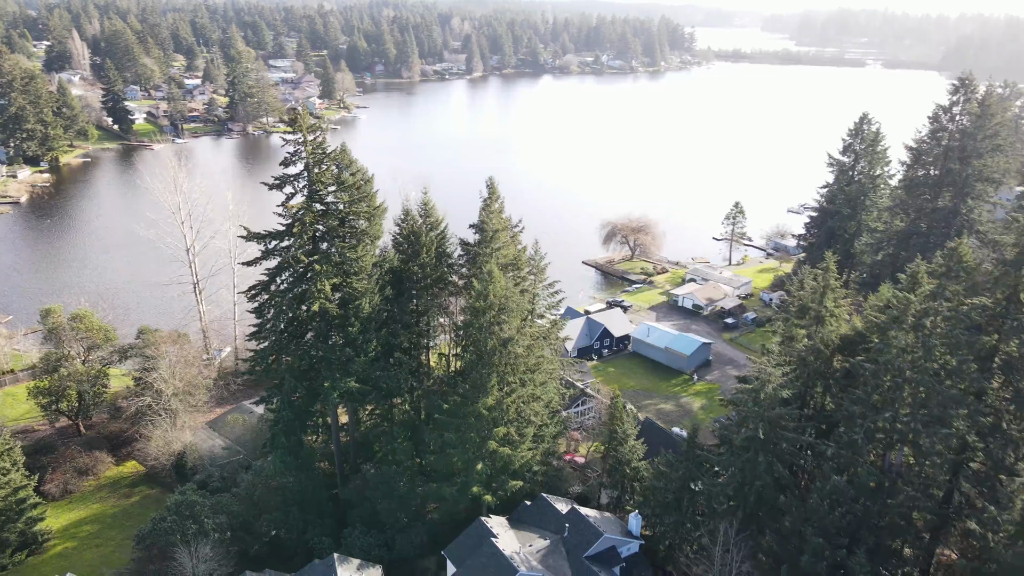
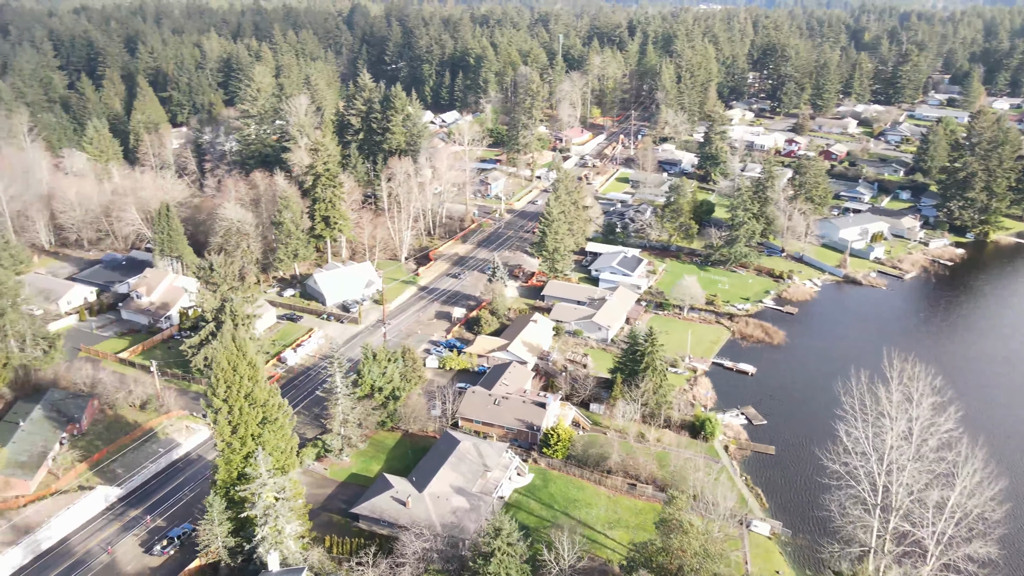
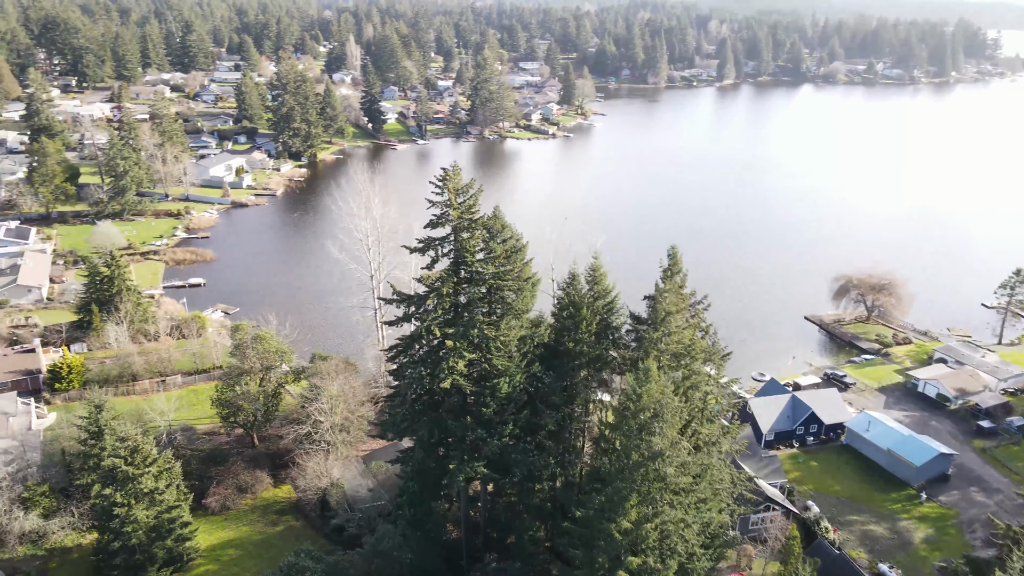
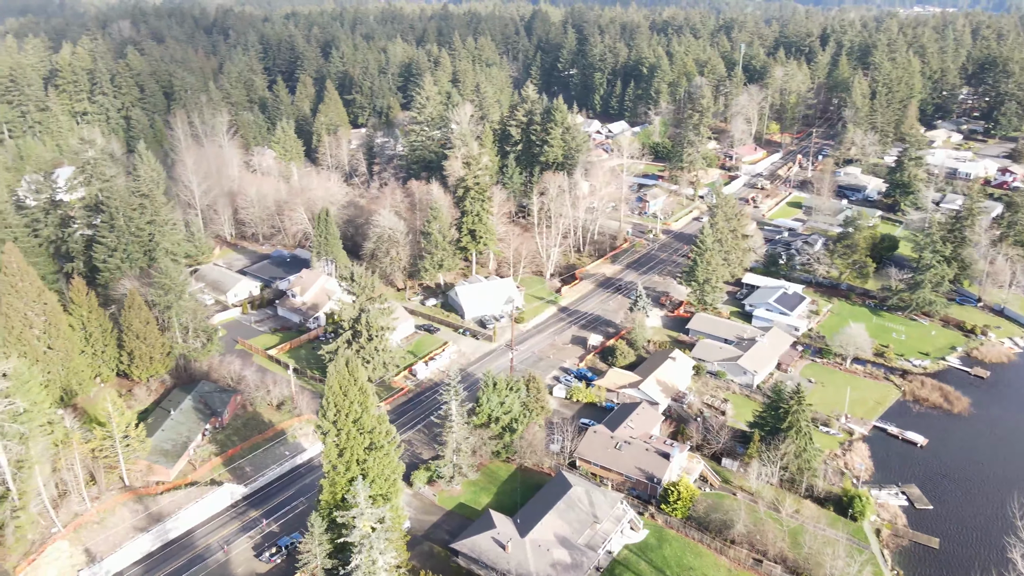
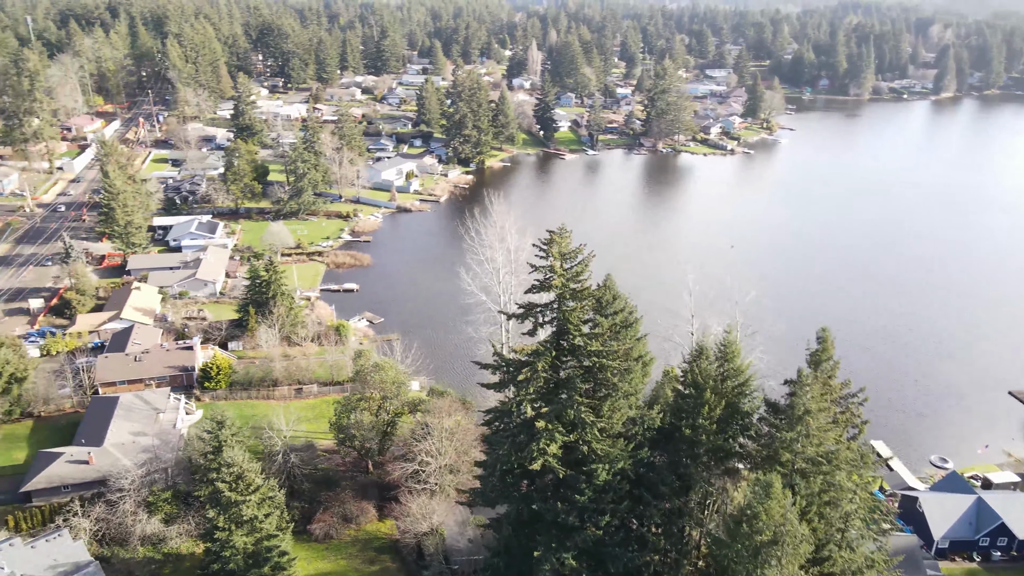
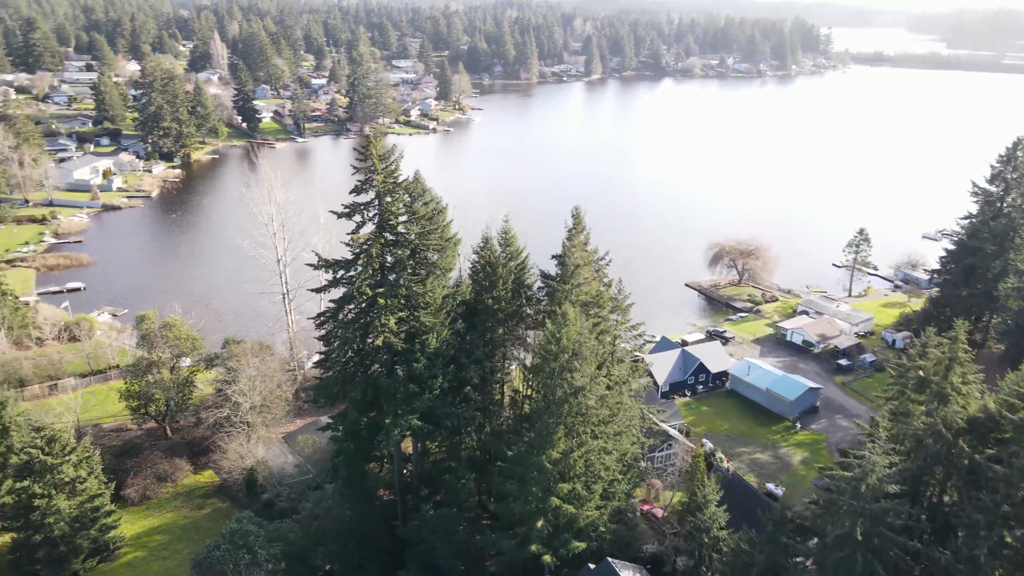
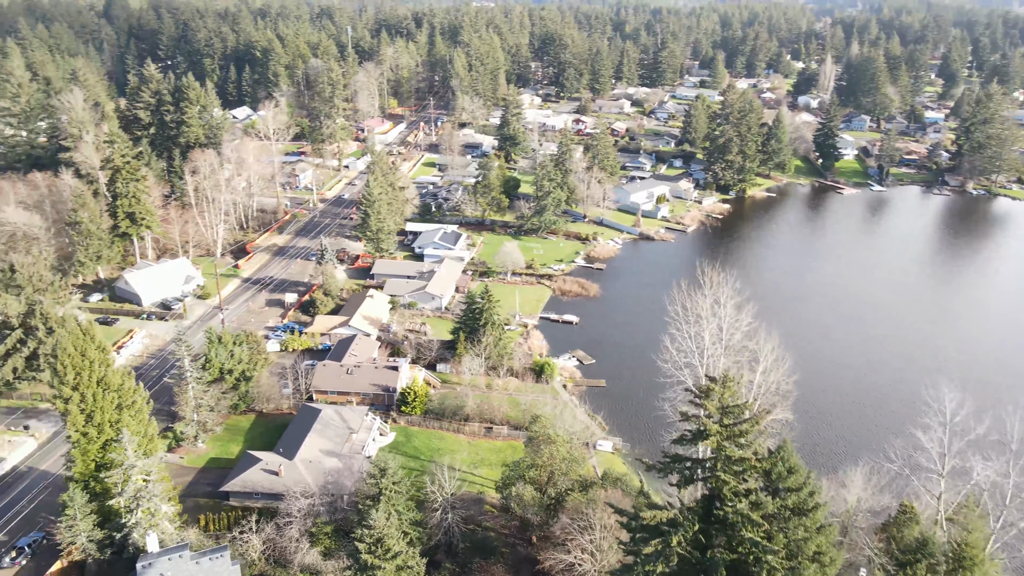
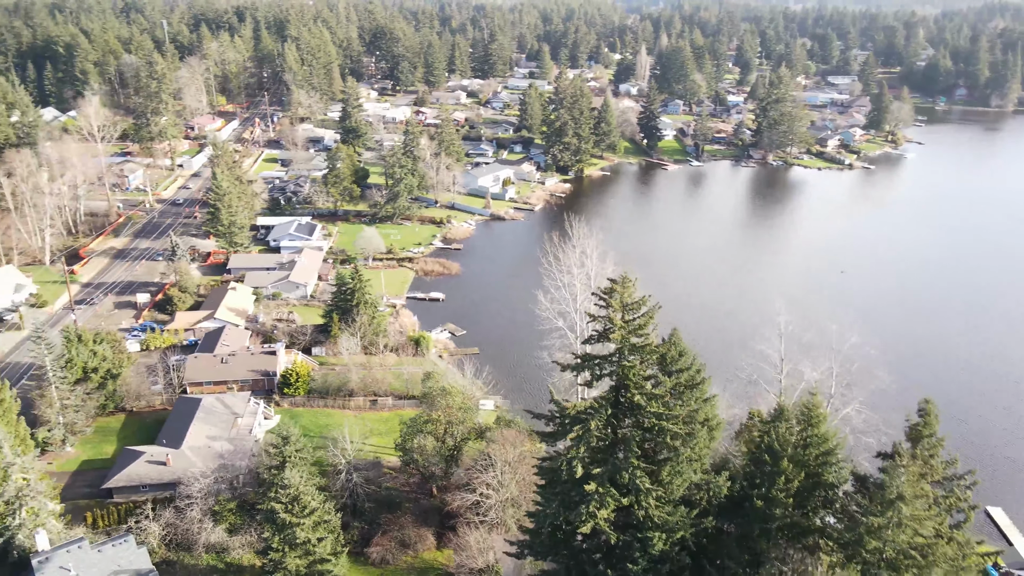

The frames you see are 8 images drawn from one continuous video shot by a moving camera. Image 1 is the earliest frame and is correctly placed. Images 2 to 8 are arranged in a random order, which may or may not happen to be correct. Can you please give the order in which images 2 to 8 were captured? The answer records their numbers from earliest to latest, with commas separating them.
6, 3, 5, 8, 7, 2, 4
